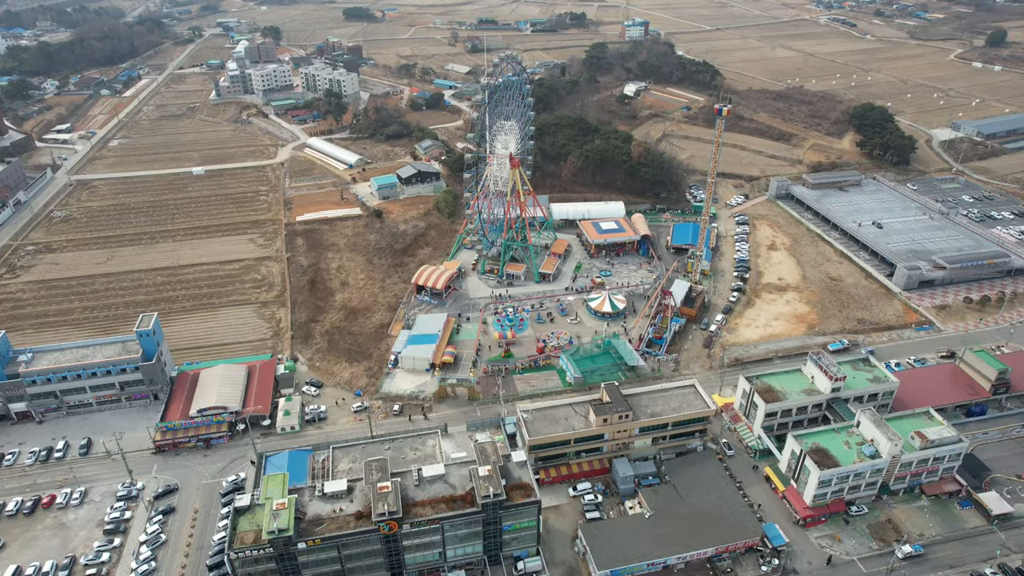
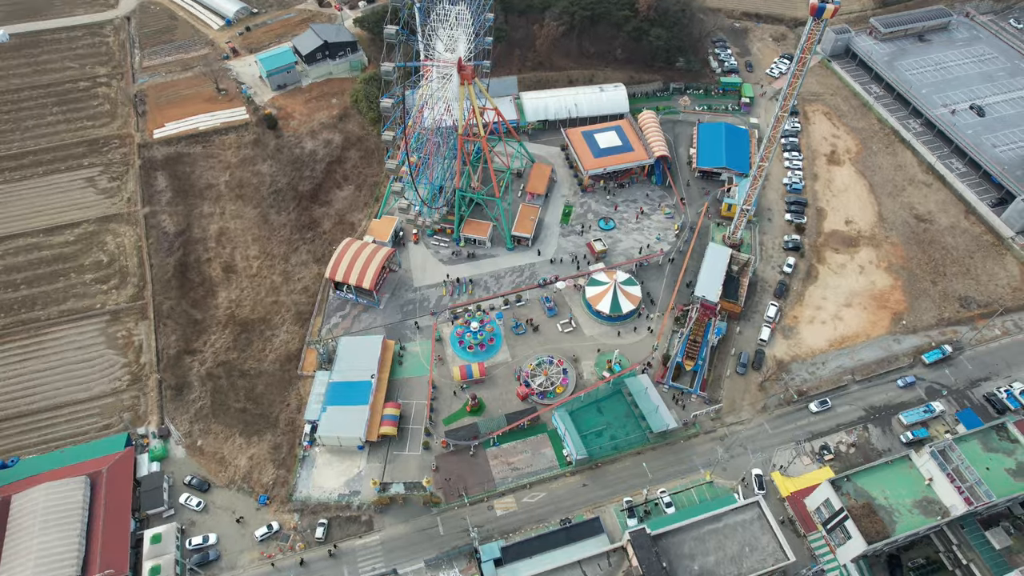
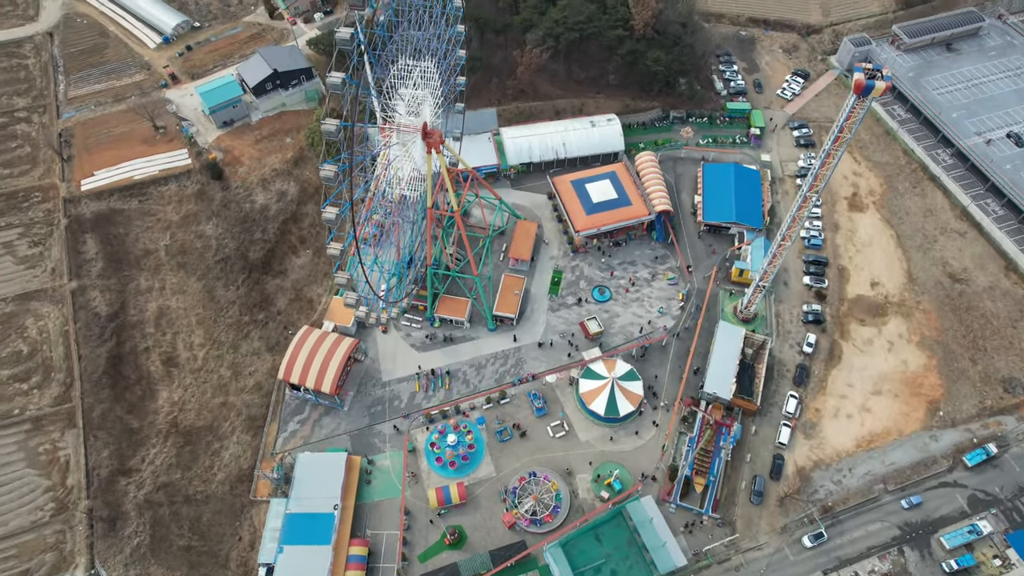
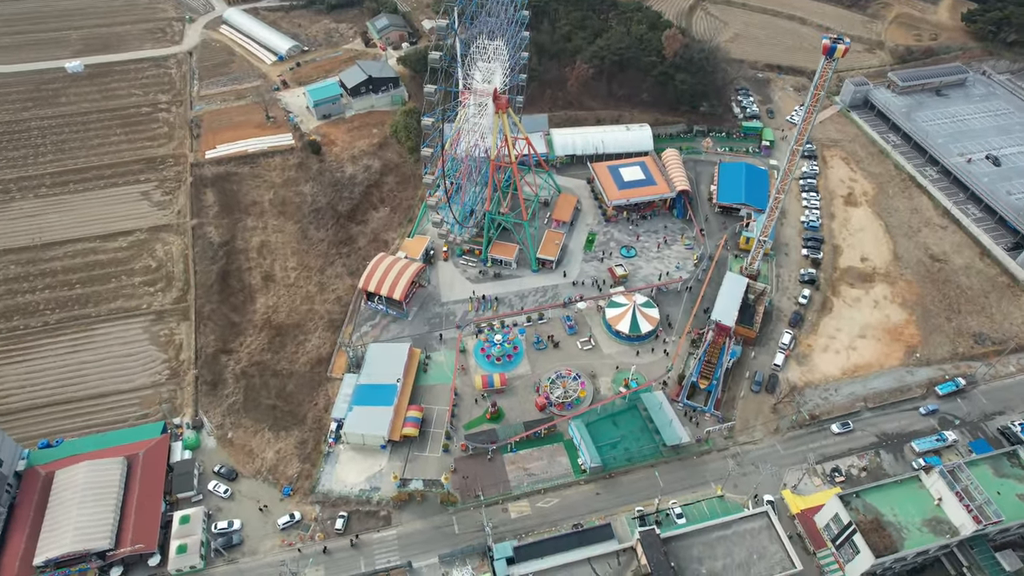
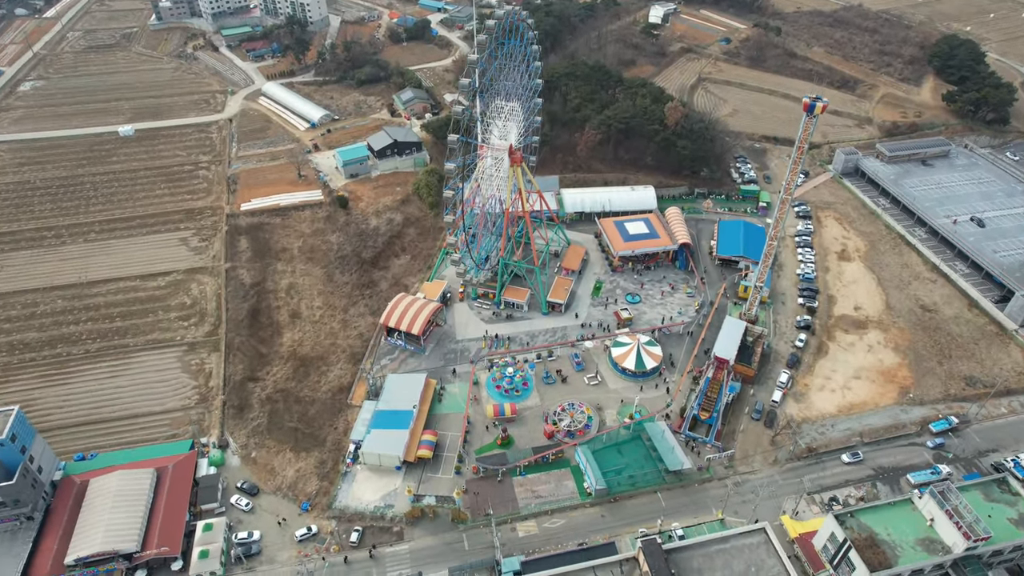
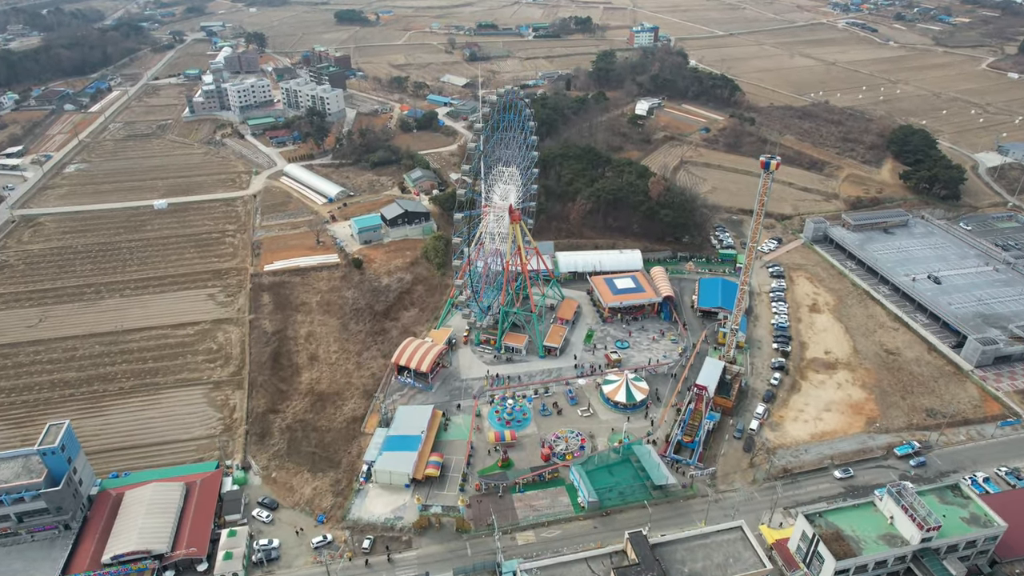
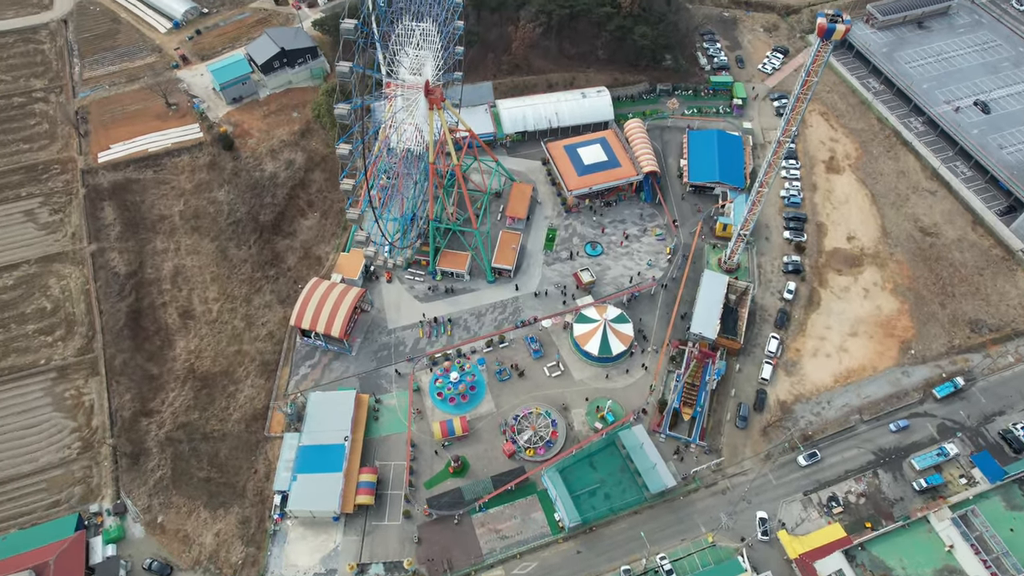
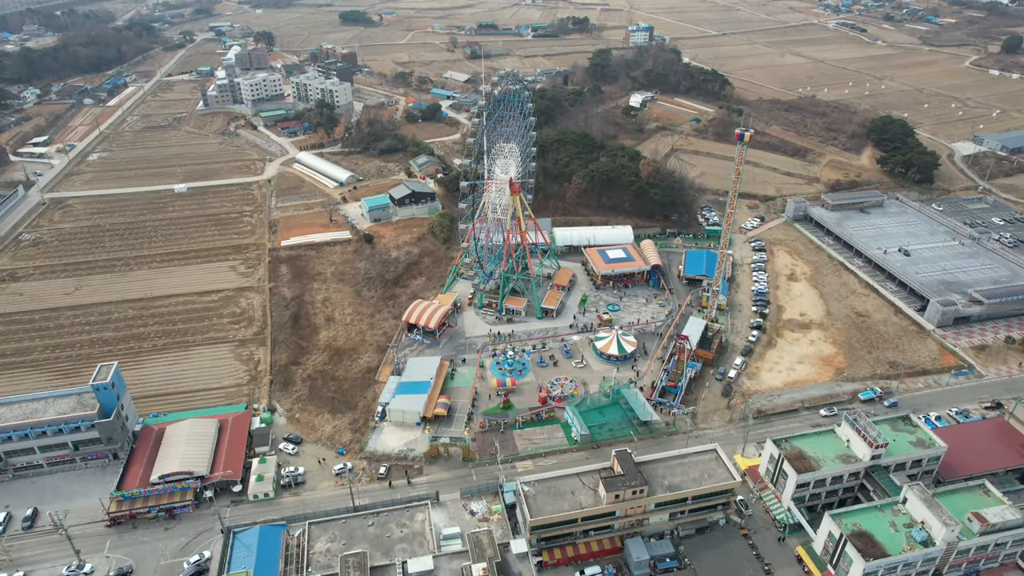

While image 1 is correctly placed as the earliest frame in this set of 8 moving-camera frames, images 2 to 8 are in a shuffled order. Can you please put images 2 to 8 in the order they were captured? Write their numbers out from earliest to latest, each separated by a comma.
8, 6, 5, 4, 2, 7, 3
